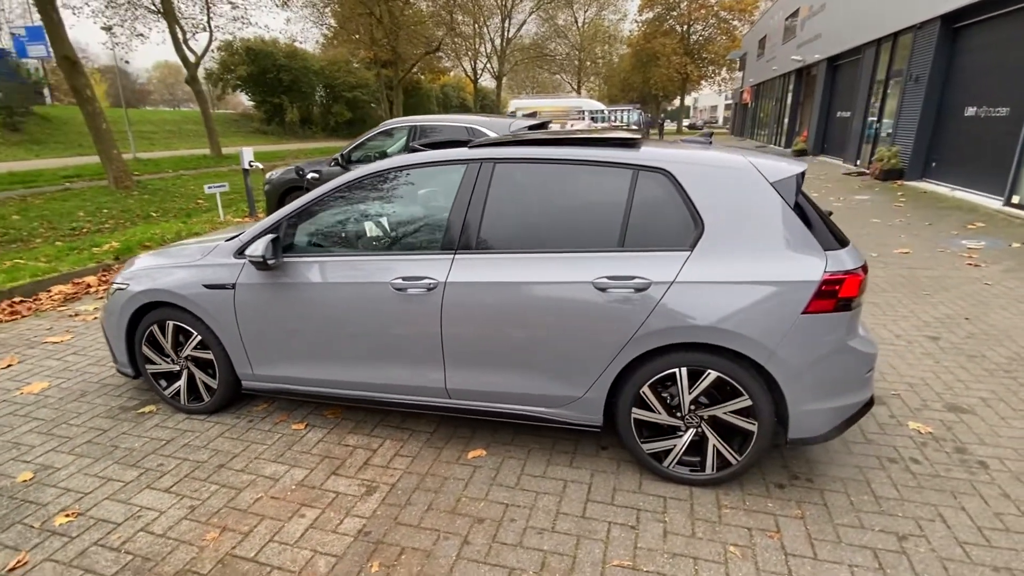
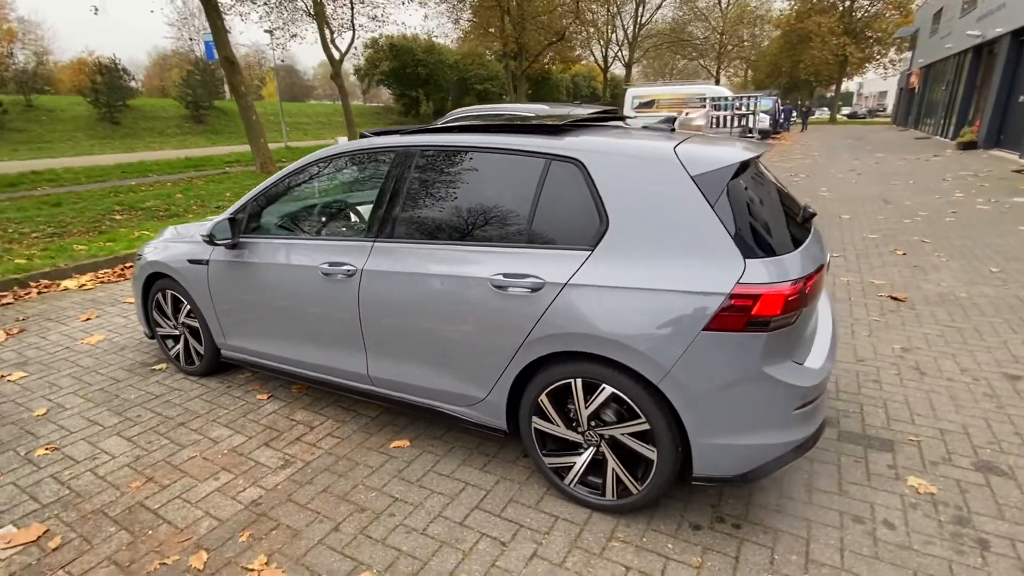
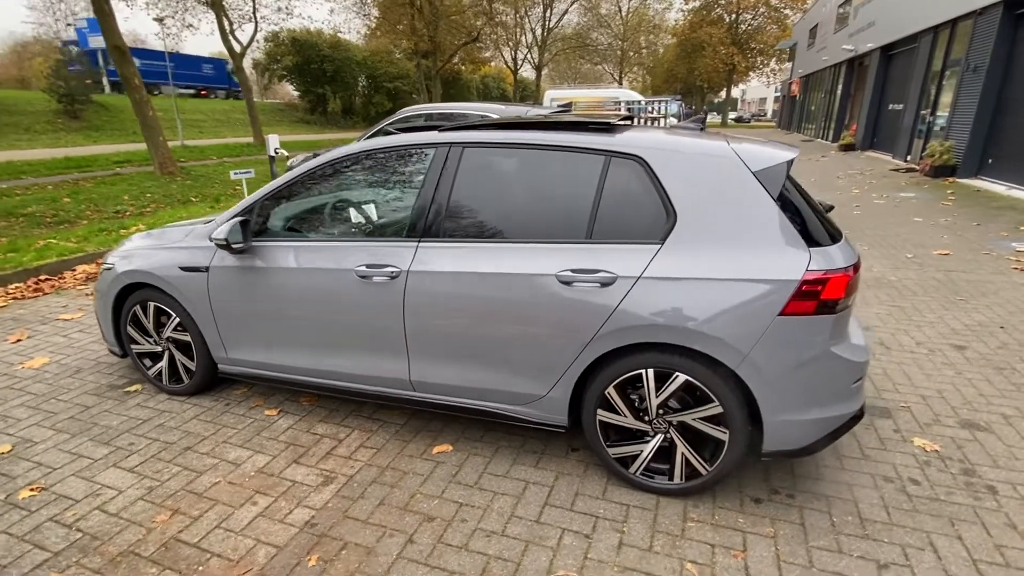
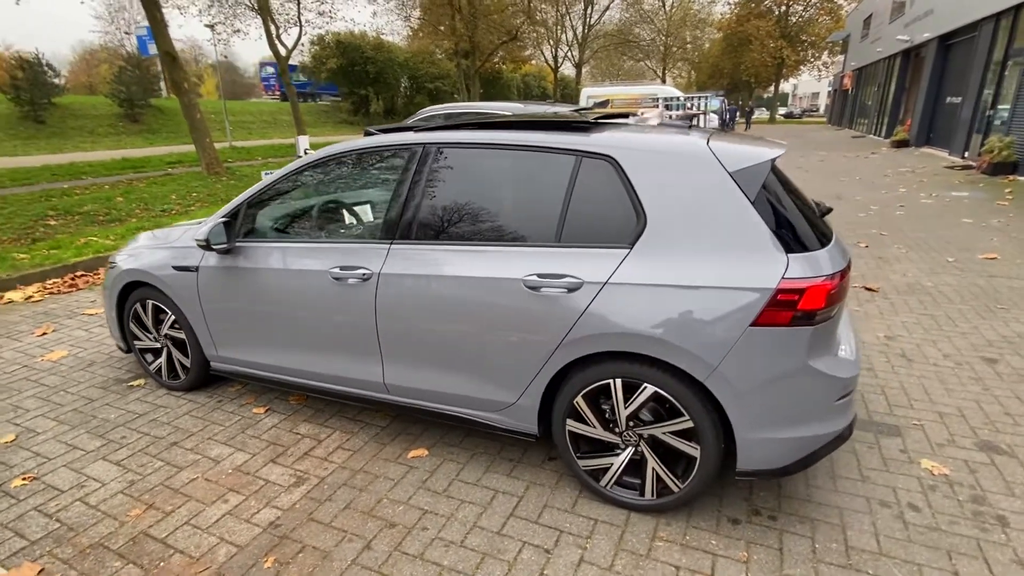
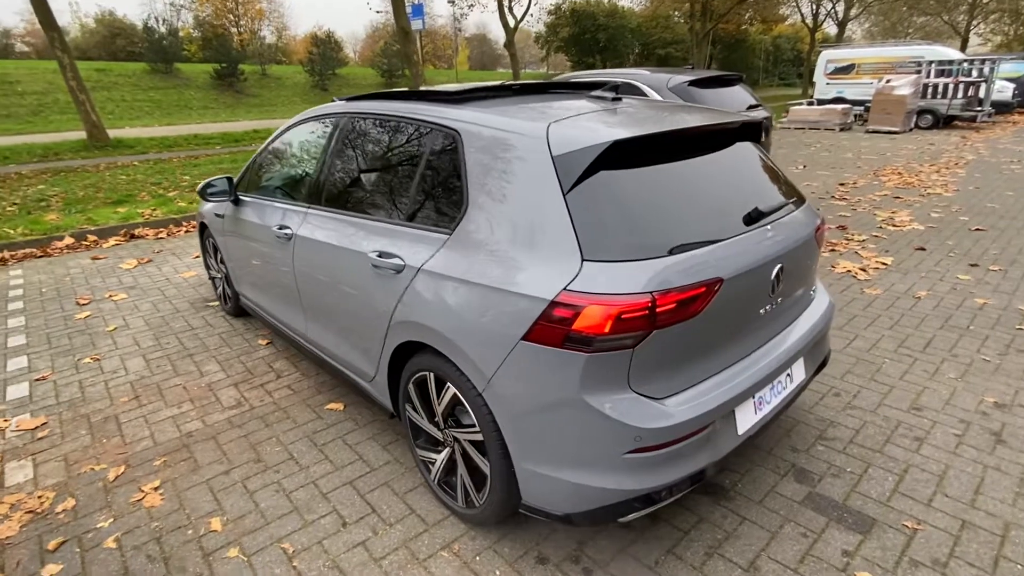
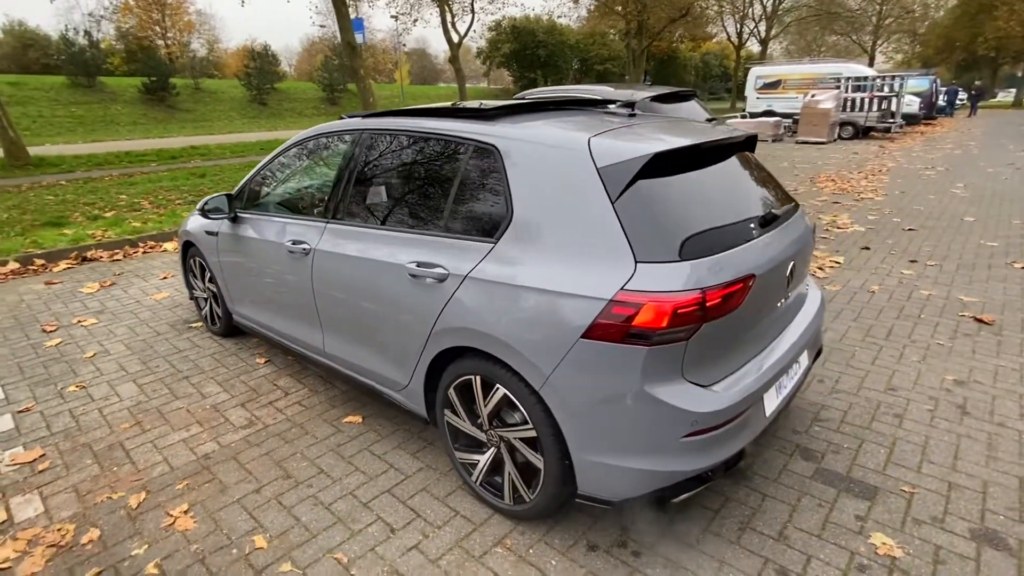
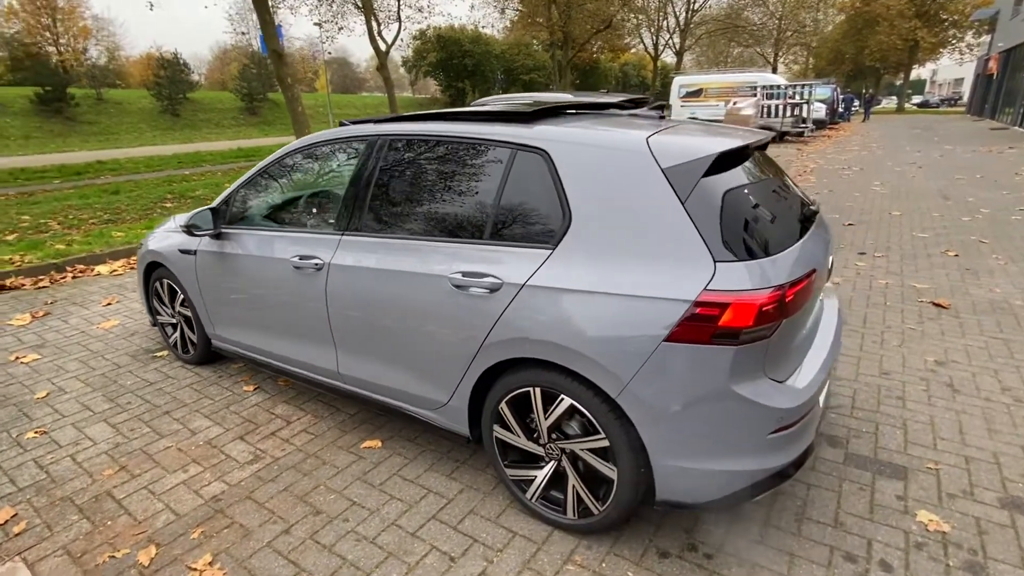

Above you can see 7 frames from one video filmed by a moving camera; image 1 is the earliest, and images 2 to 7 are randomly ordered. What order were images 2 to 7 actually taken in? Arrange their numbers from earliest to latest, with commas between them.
3, 4, 2, 7, 6, 5
